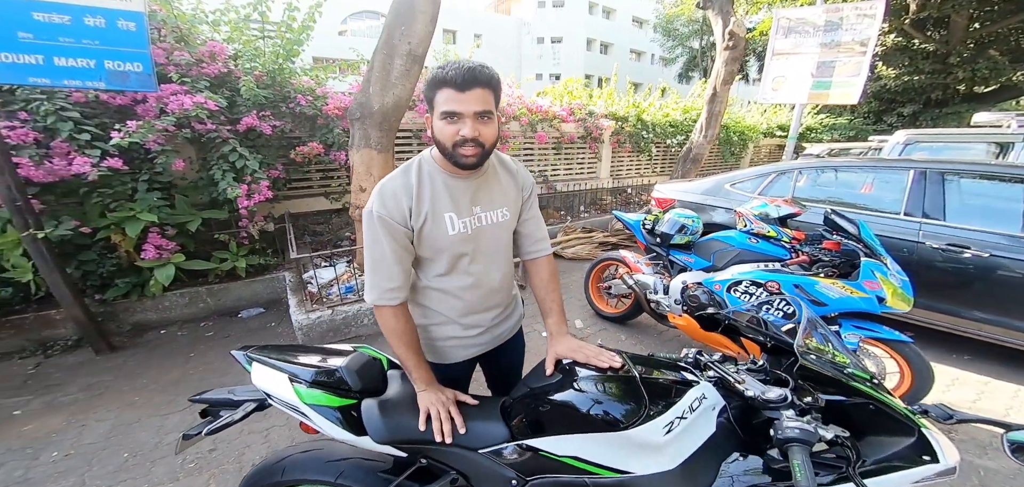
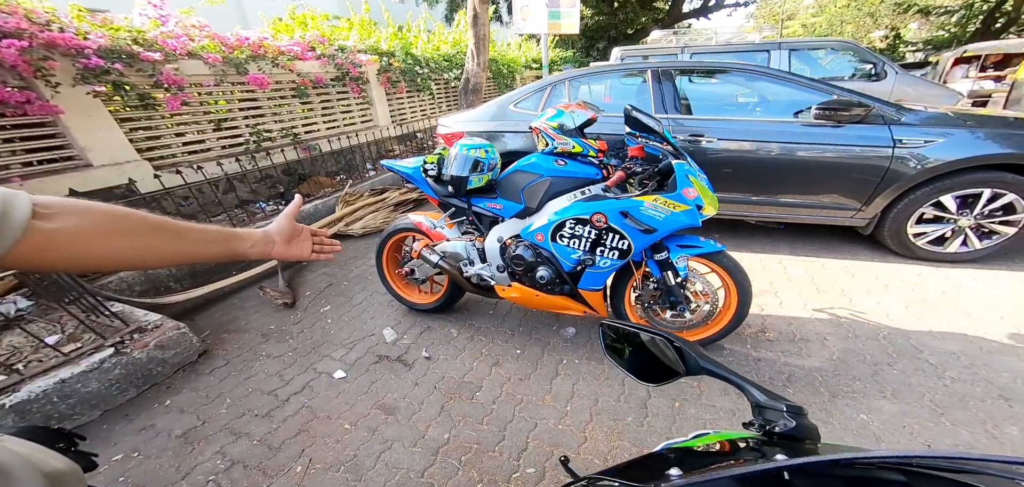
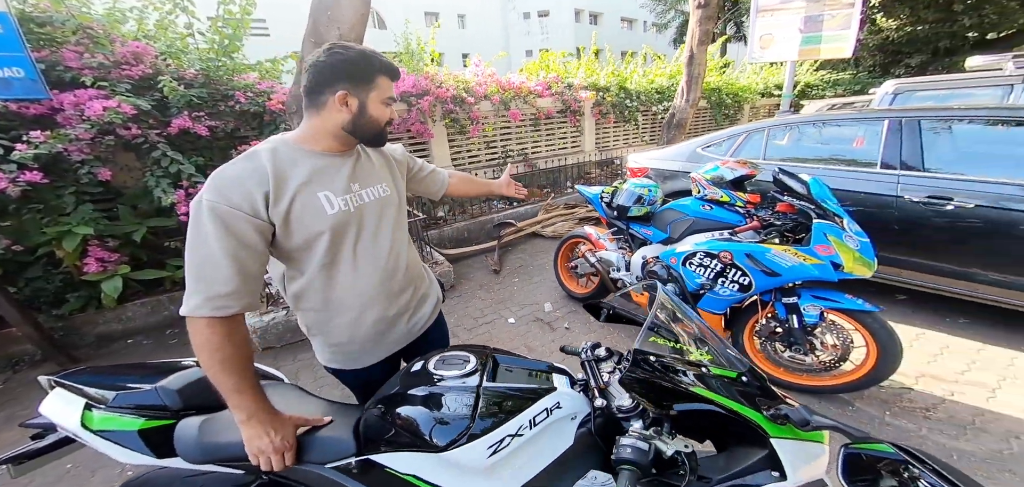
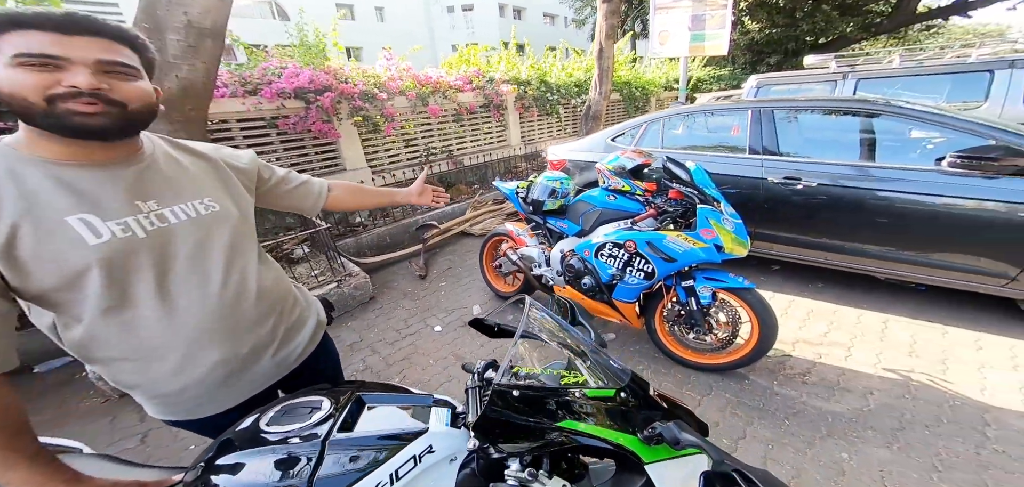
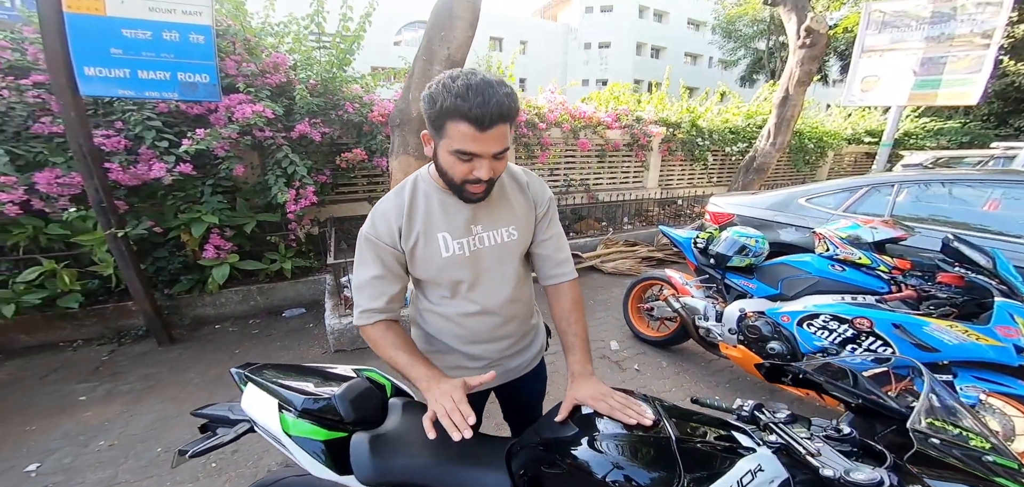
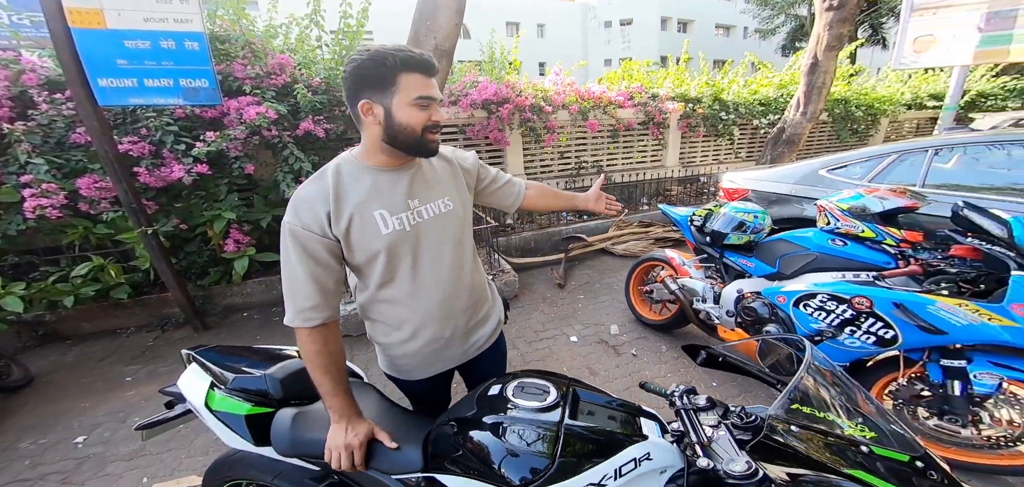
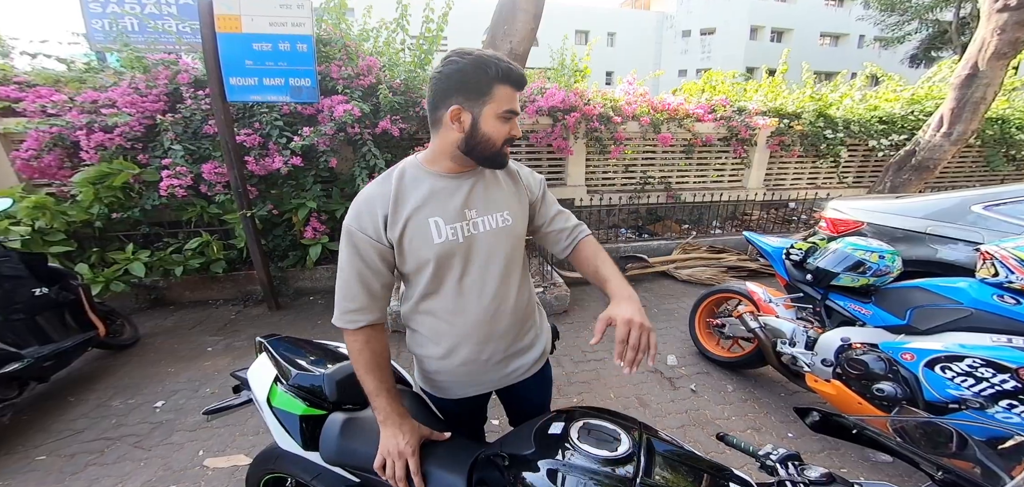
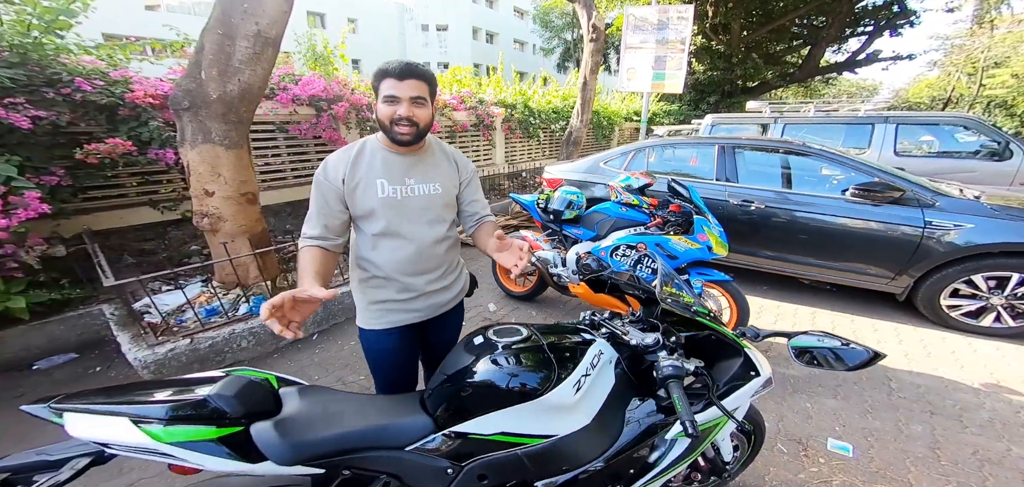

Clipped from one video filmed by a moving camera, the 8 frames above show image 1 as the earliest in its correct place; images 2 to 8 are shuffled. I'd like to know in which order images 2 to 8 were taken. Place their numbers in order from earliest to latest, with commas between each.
5, 7, 6, 3, 4, 2, 8
